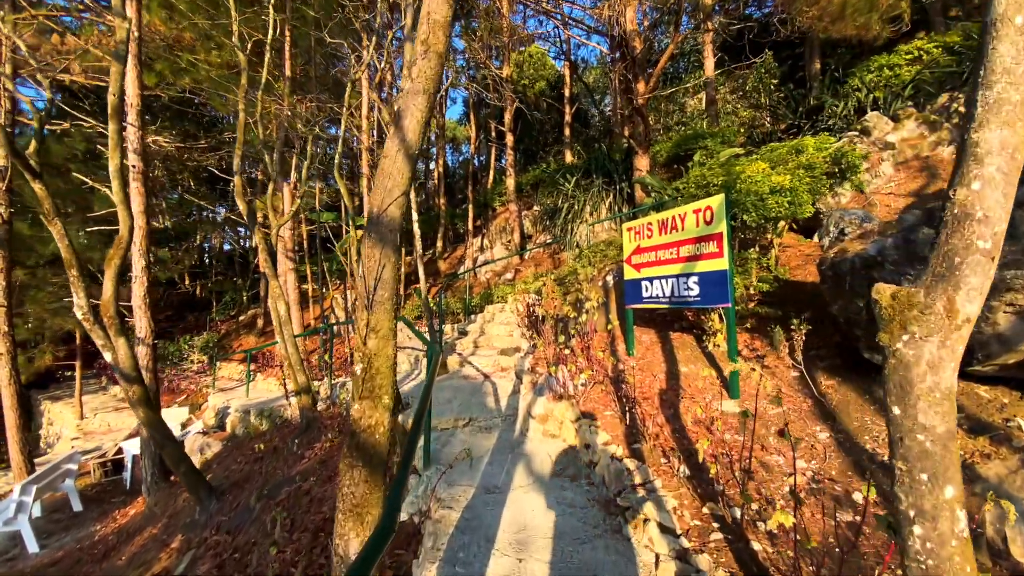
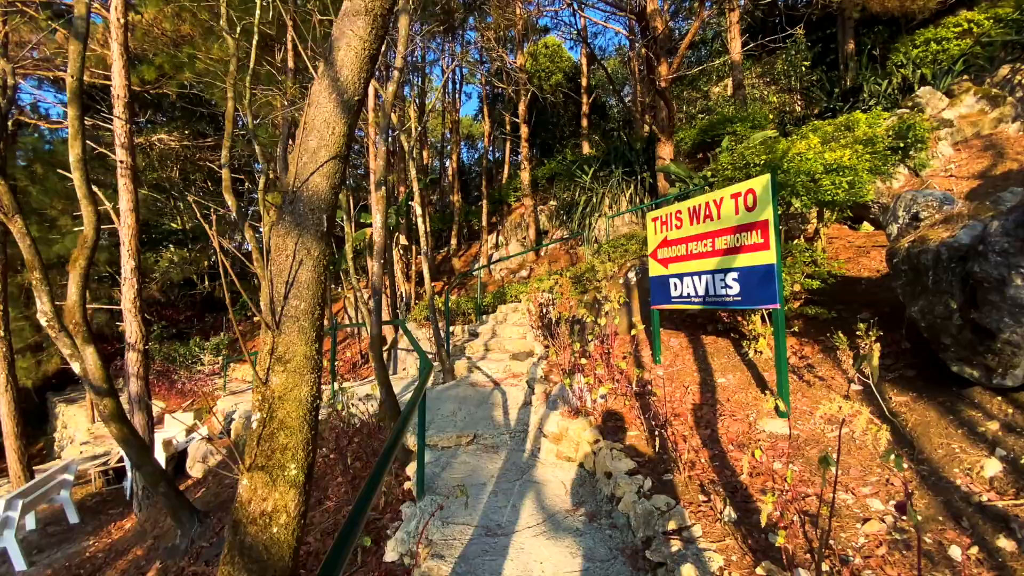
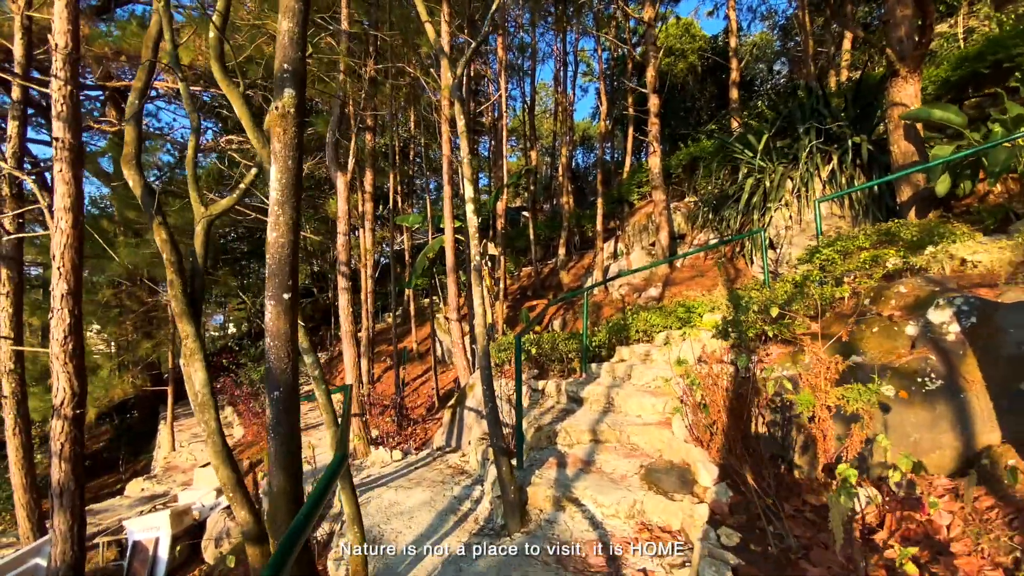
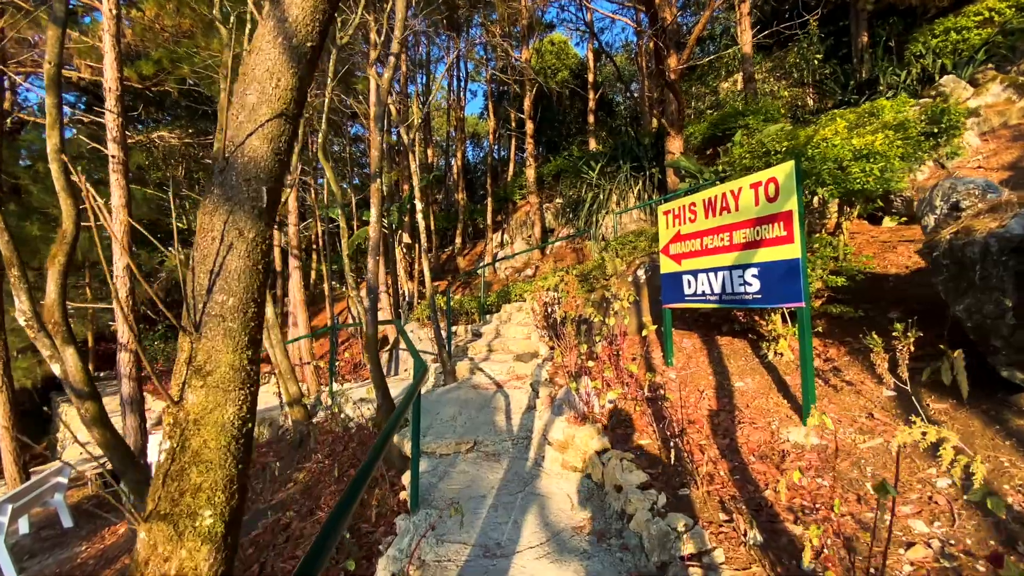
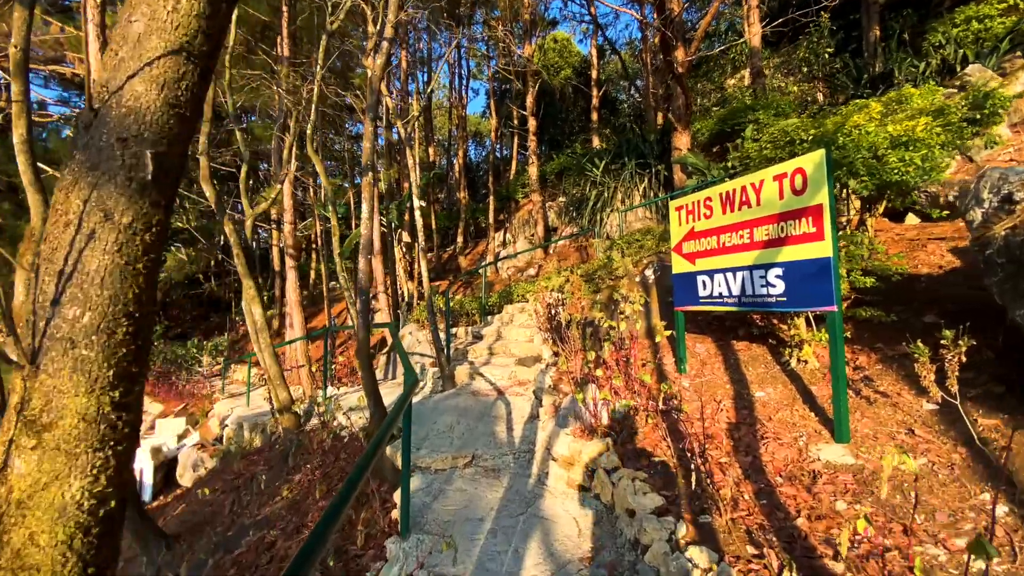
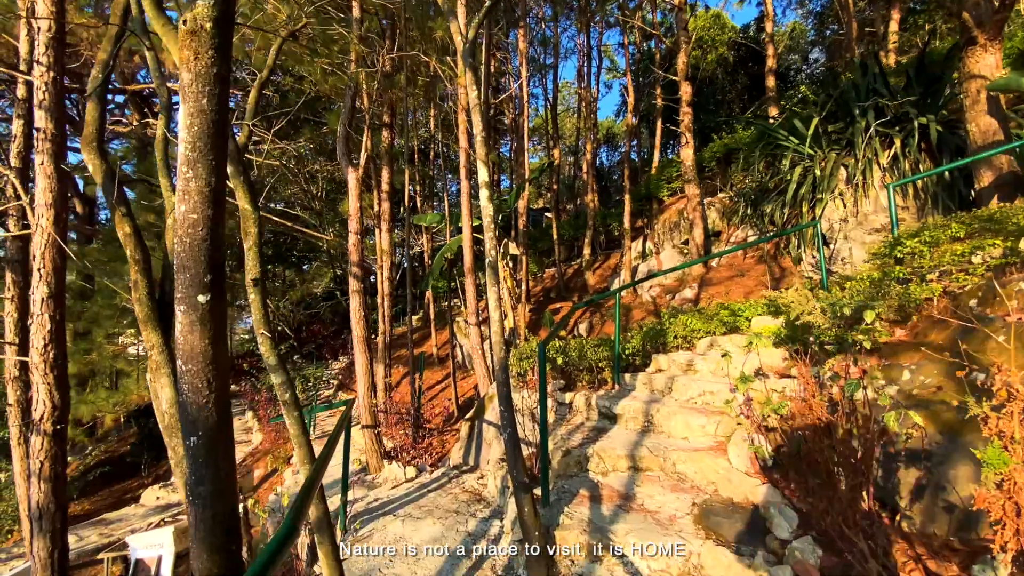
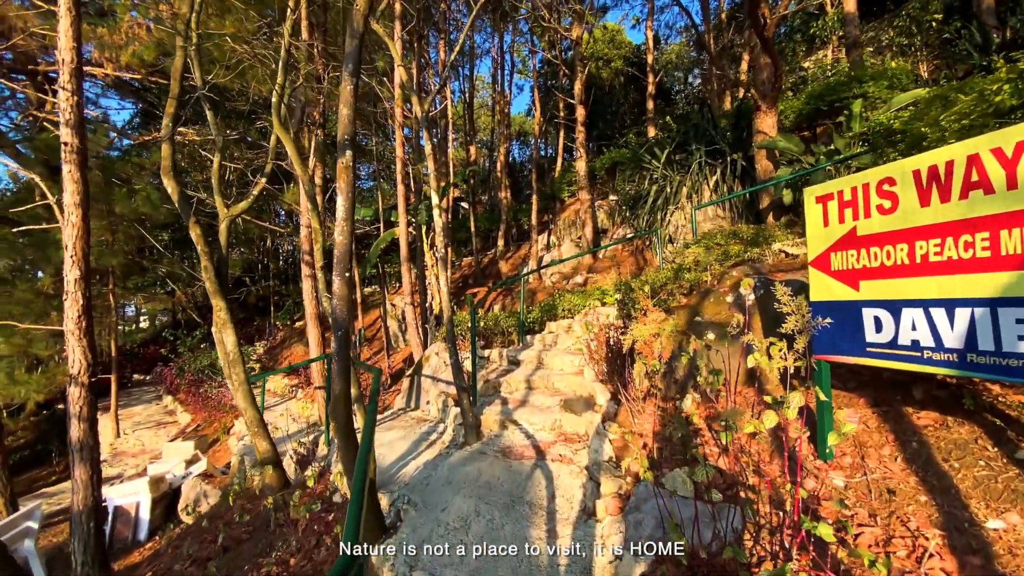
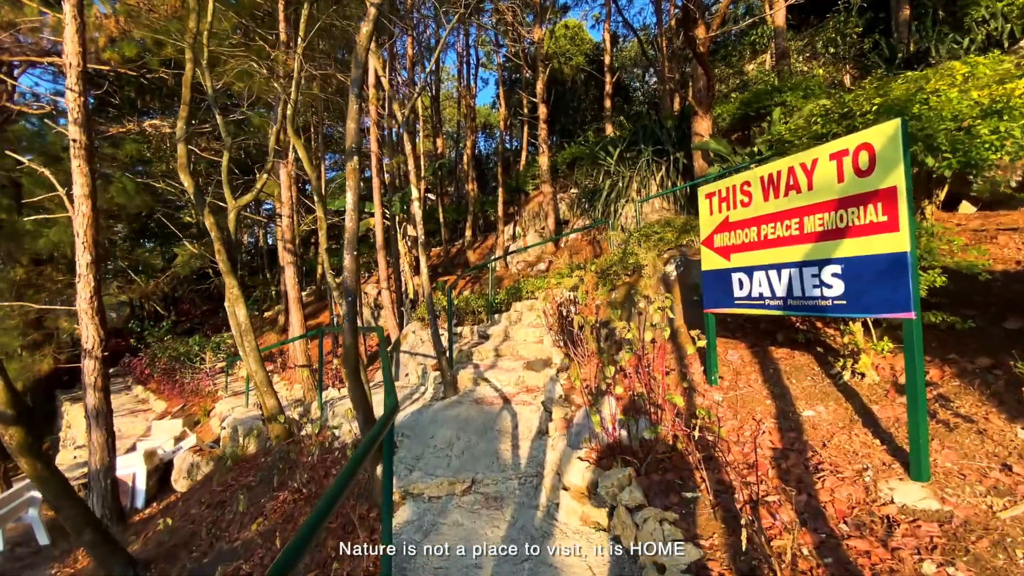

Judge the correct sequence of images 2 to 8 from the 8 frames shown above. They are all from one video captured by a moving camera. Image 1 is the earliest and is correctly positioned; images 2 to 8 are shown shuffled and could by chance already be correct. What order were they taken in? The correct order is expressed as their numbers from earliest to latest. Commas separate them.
2, 4, 5, 8, 7, 3, 6
